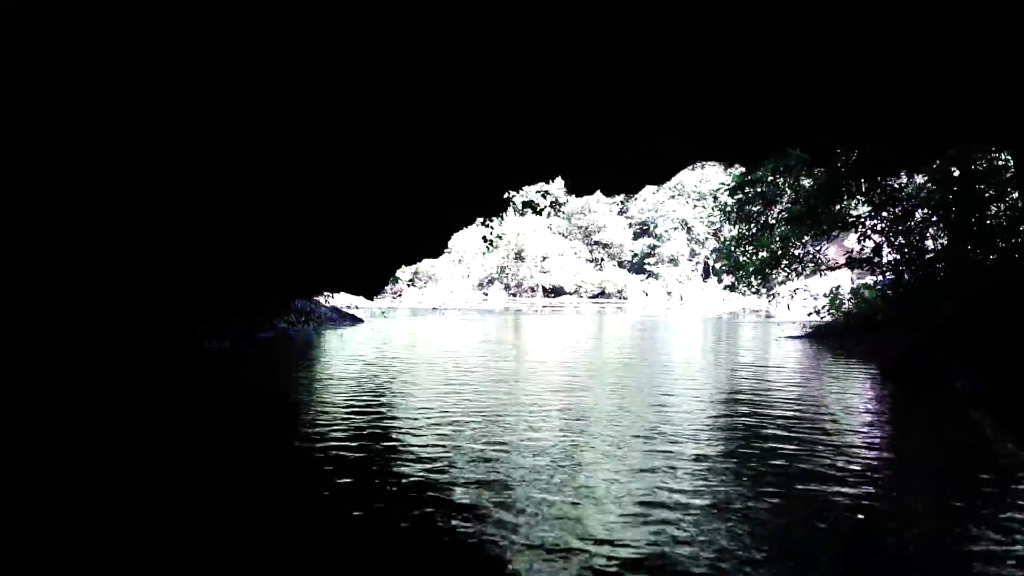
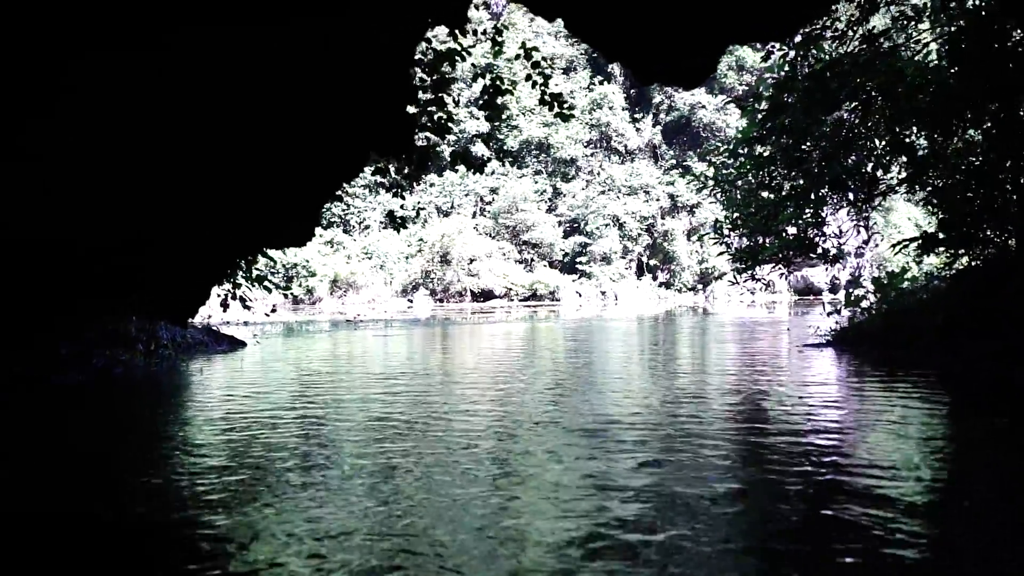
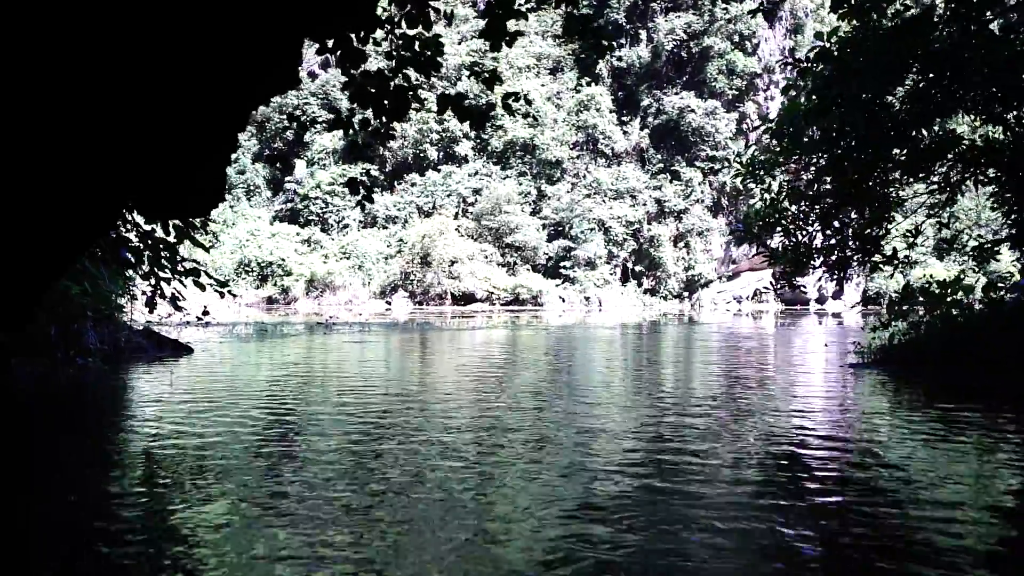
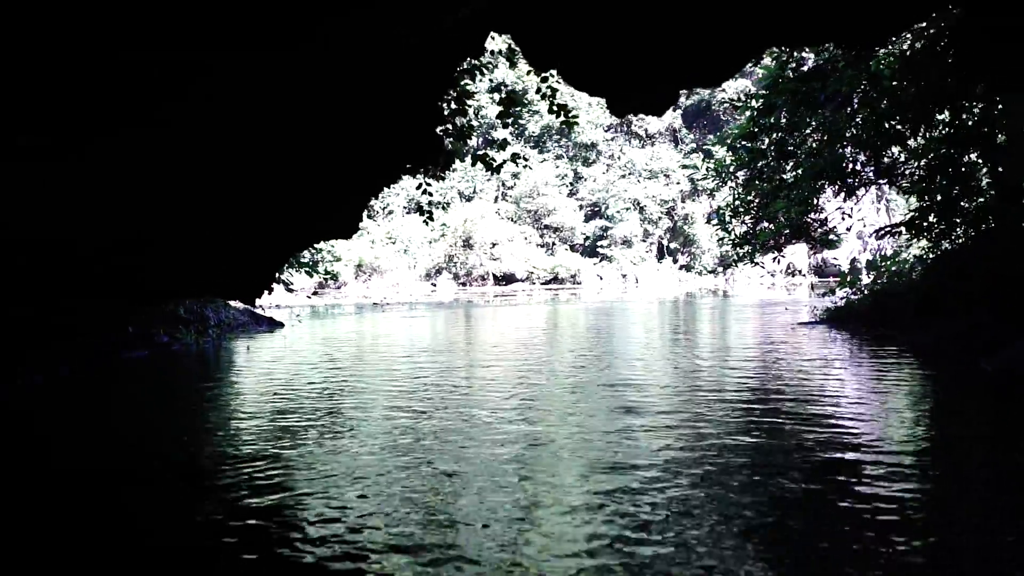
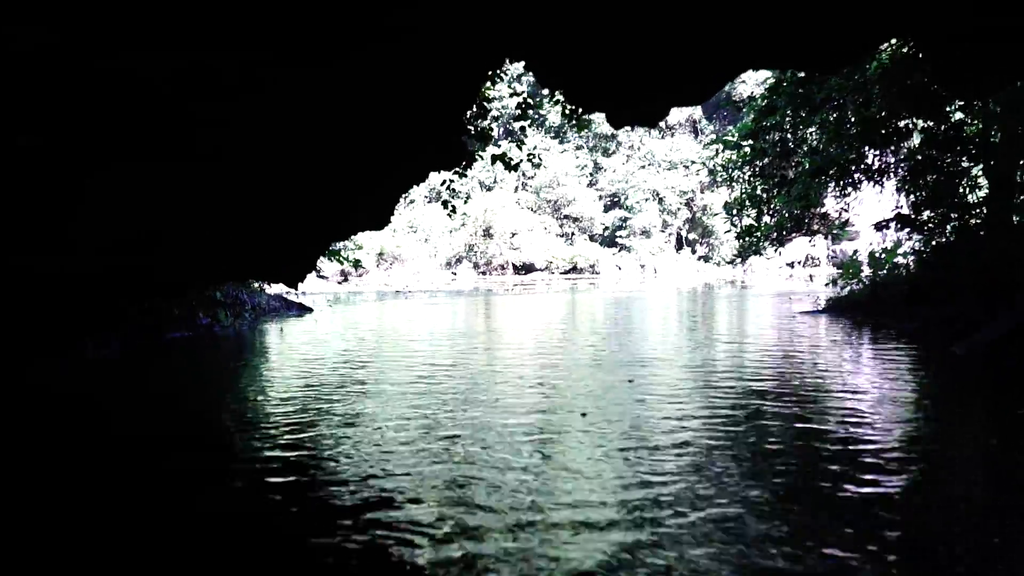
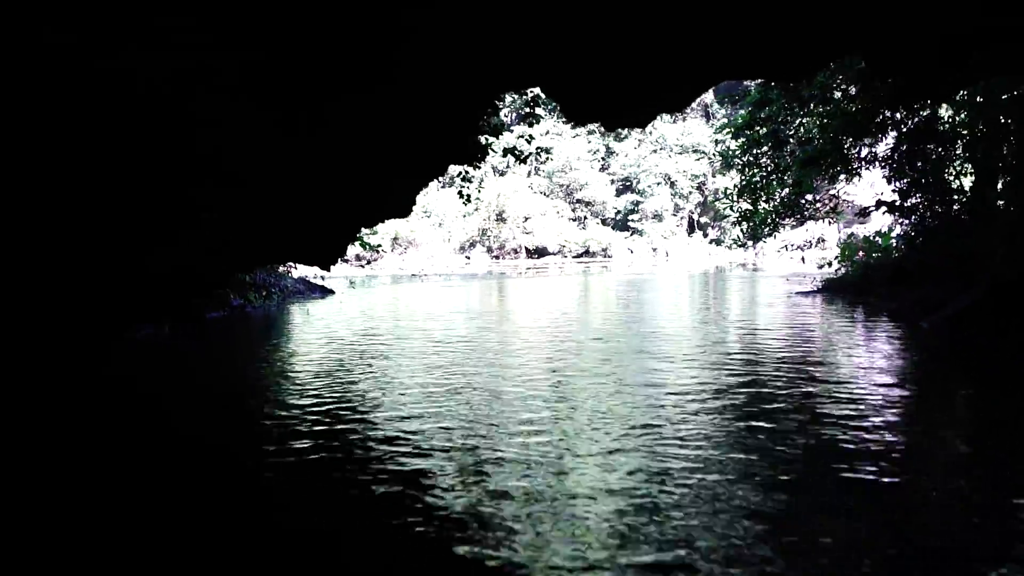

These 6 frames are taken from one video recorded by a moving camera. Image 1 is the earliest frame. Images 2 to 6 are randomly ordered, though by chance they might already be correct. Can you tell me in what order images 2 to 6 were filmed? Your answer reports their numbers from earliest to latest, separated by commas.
6, 5, 4, 2, 3
